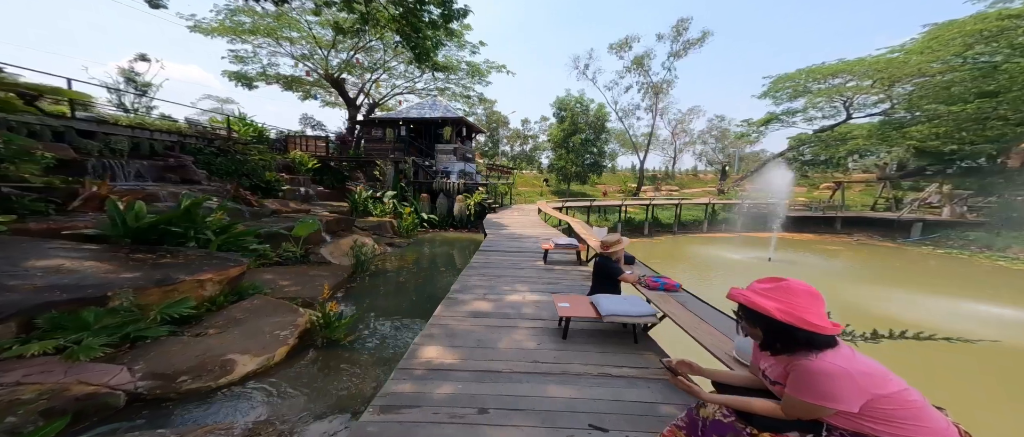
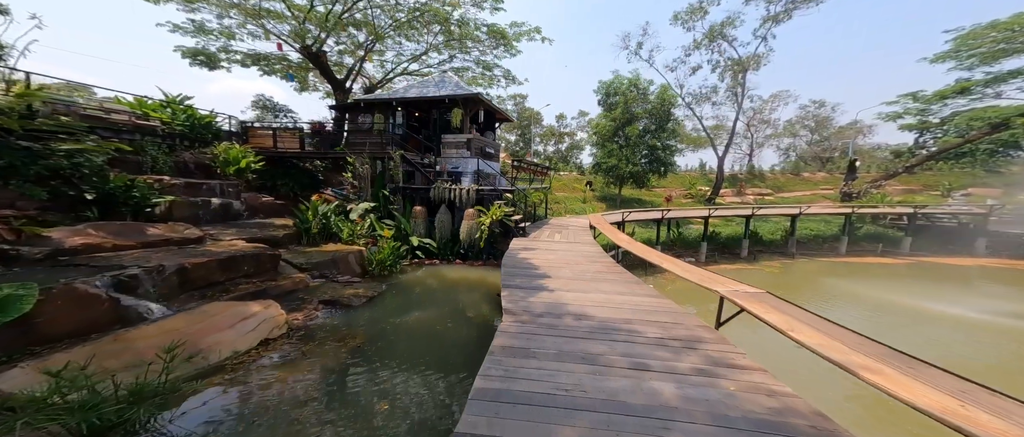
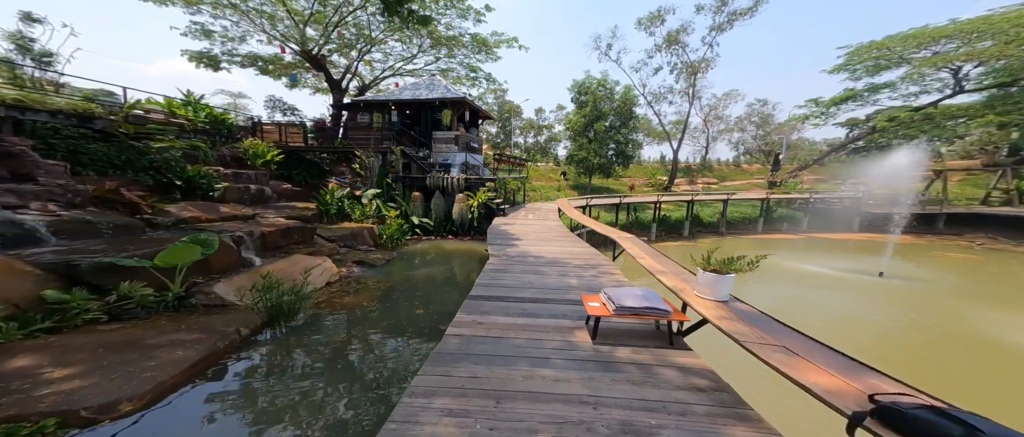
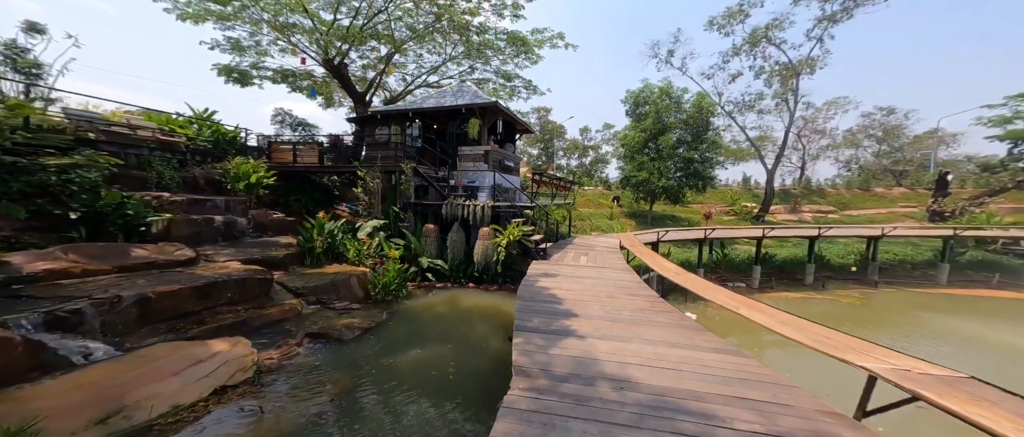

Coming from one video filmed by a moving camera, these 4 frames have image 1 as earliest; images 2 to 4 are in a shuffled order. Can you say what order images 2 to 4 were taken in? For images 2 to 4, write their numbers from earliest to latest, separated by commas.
3, 2, 4
